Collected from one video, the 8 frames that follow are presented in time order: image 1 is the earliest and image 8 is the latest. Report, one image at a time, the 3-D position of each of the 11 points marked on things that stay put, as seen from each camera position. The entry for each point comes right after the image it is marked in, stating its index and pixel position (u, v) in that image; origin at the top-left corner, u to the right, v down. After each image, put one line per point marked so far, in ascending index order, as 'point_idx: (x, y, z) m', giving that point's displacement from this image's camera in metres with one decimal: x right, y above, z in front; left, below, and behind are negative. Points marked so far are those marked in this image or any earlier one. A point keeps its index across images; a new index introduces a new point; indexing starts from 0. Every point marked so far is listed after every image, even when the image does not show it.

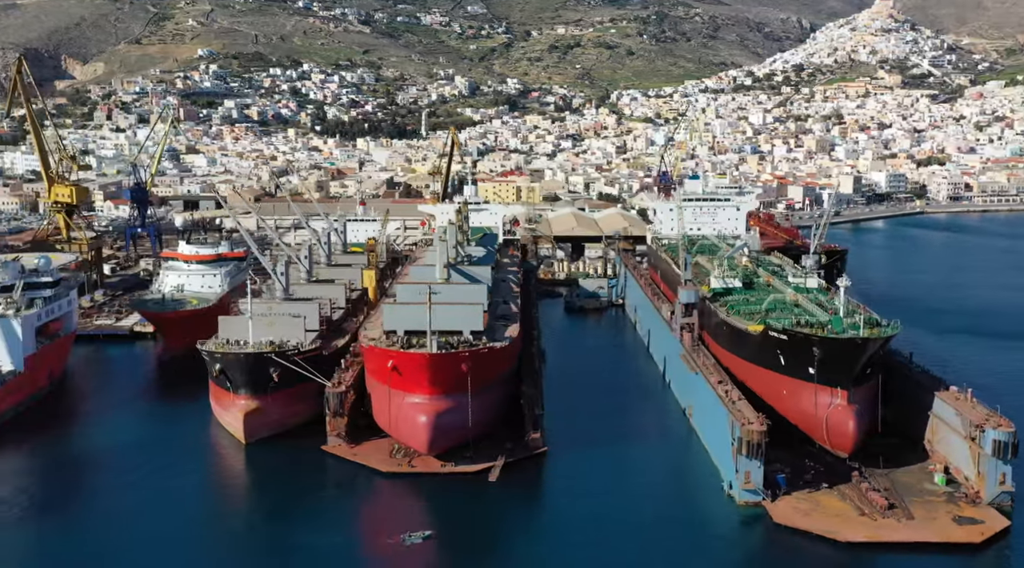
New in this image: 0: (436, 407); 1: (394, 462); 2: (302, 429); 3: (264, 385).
0: (-1.3, -2.1, +17.0) m
1: (-2.1, -3.1, +17.8) m
2: (-4.1, -2.8, +19.7) m
3: (-4.7, -1.9, +19.0) m
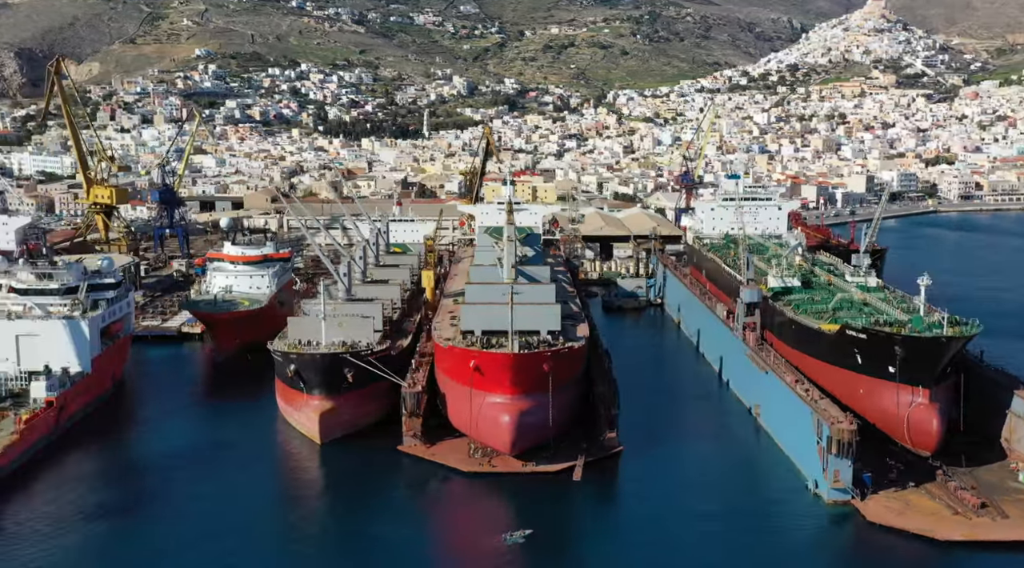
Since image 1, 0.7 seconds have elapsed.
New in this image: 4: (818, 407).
0: (+0.1, -2.1, +17.1) m
1: (-0.7, -3.2, +17.9) m
2: (-2.8, -2.9, +19.8) m
3: (-3.3, -1.9, +19.1) m
4: (+5.1, -2.0, +16.7) m
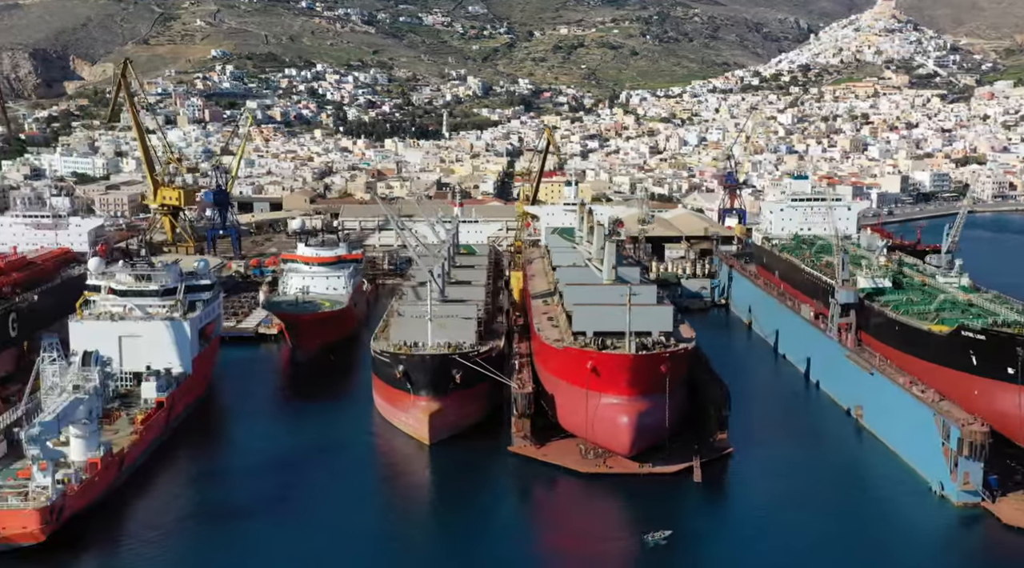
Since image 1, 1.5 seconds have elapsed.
0: (+2.1, -2.1, +17.2) m
1: (+1.4, -3.2, +18.0) m
2: (-0.7, -2.9, +19.9) m
3: (-1.3, -1.9, +19.2) m
4: (+7.1, -2.1, +16.7) m
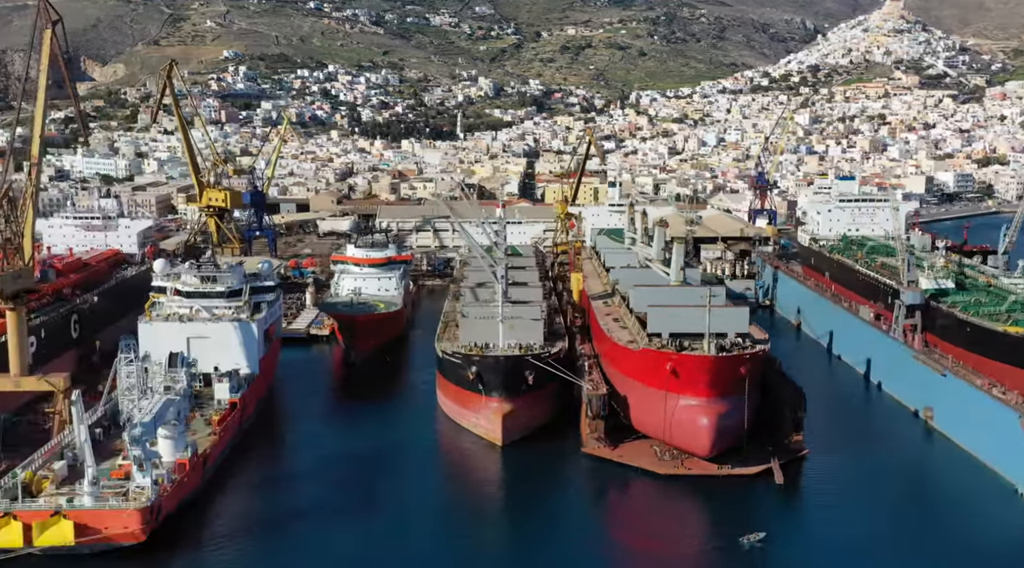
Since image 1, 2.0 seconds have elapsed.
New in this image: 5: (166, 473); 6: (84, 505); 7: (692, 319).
0: (+3.5, -2.1, +17.2) m
1: (+2.7, -3.2, +18.0) m
2: (+0.7, -2.9, +19.9) m
3: (+0.1, -2.0, +19.2) m
4: (+8.5, -2.1, +16.7) m
5: (-5.3, -2.9, +15.4) m
6: (-6.0, -3.1, +14.2) m
7: (+3.2, -0.6, +17.8) m
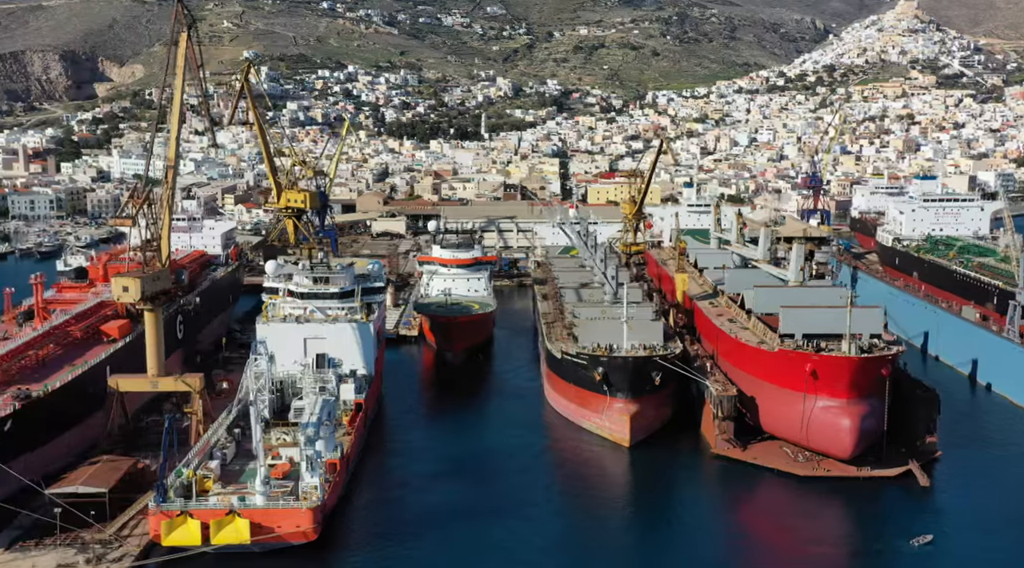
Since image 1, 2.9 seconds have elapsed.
0: (+5.9, -2.2, +17.3) m
1: (+5.1, -3.2, +18.0) m
2: (+3.1, -2.9, +20.0) m
3: (+2.5, -2.0, +19.3) m
4: (+10.9, -2.1, +16.7) m
5: (-2.9, -2.9, +15.5) m
6: (-3.6, -3.1, +14.3) m
7: (+5.6, -0.6, +17.9) m
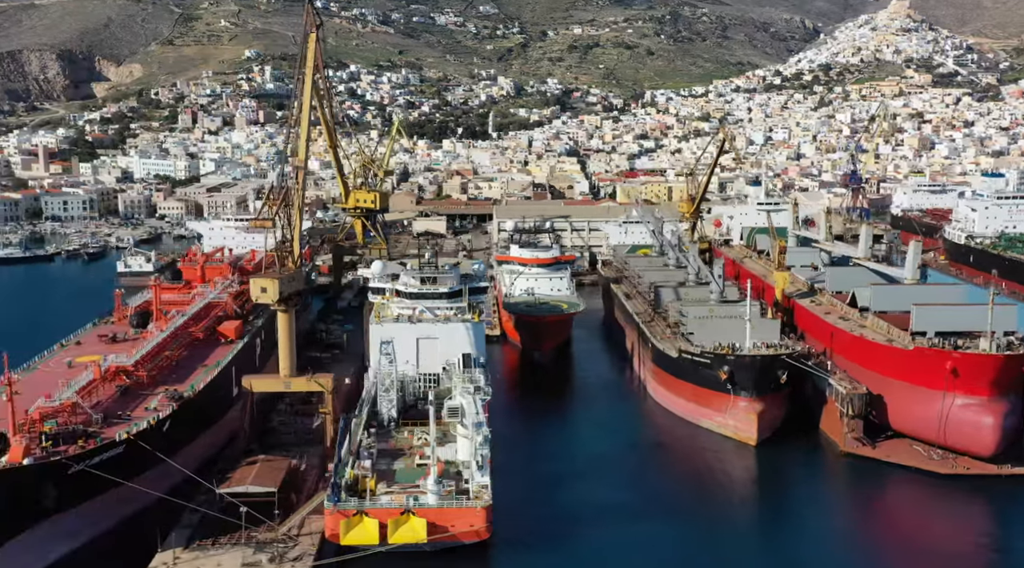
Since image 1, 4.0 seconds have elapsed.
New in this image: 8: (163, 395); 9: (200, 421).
0: (+8.3, -2.1, +17.4) m
1: (+7.6, -3.2, +18.2) m
2: (+5.5, -2.9, +20.1) m
3: (+4.9, -2.0, +19.4) m
4: (+13.3, -2.1, +16.9) m
5: (-0.4, -2.9, +15.5) m
6: (-1.2, -3.1, +14.3) m
7: (+8.0, -0.6, +18.0) m
8: (-5.6, -1.8, +16.4) m
9: (-5.2, -2.3, +17.0) m
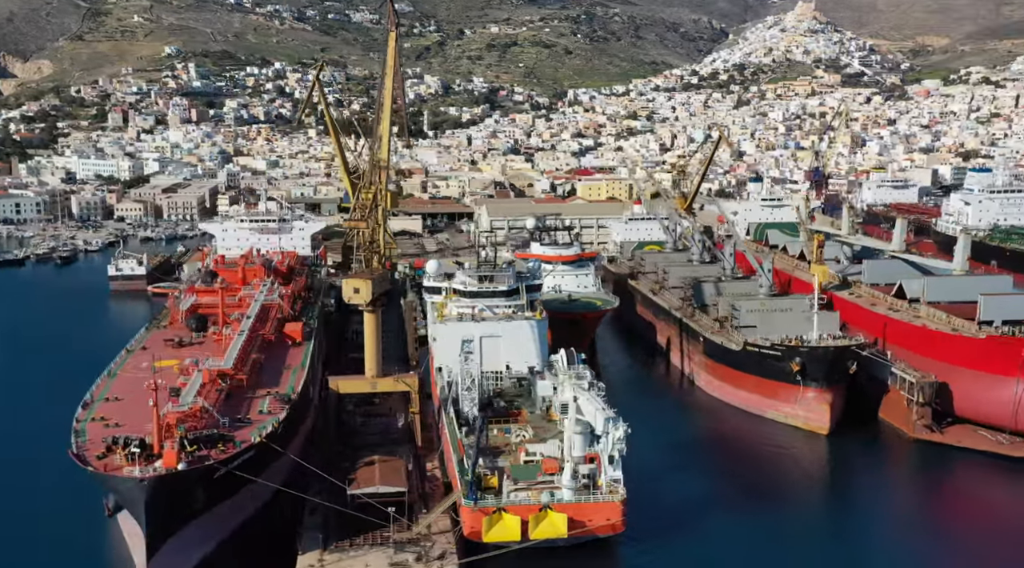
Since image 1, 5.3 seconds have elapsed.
0: (+10.0, -1.9, +18.3) m
1: (+9.2, -3.0, +19.0) m
2: (+6.9, -2.8, +20.7) m
3: (+6.4, -1.8, +20.0) m
4: (+15.0, -1.8, +18.3) m
5: (+1.4, -2.8, +15.7) m
6: (+0.8, -3.0, +14.4) m
7: (+9.6, -0.4, +18.9) m
8: (-3.9, -1.8, +16.1) m
9: (-3.5, -2.3, +16.7) m
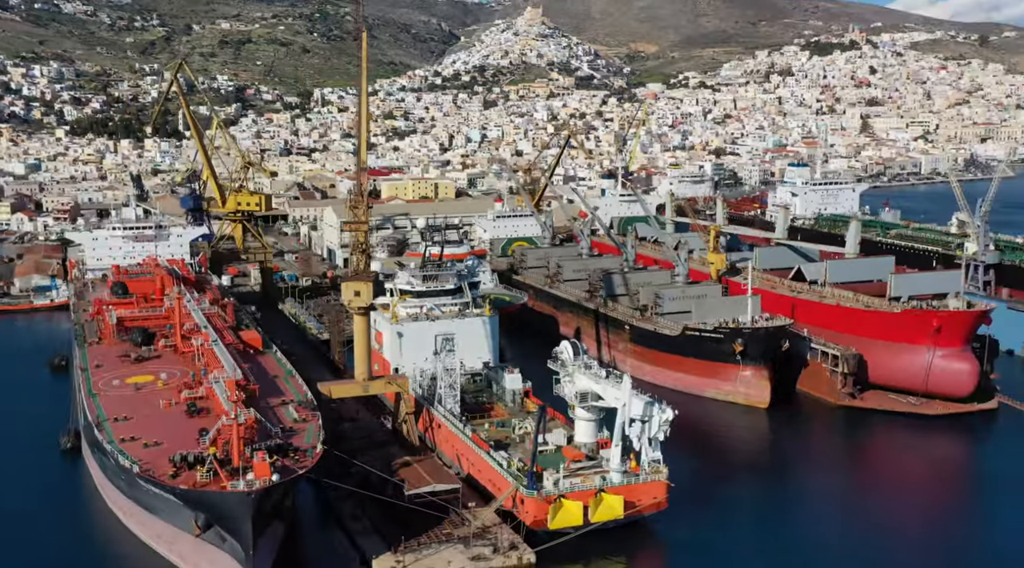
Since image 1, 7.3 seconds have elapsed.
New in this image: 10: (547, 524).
0: (+9.4, -1.5, +21.2) m
1: (+8.5, -2.6, +21.7) m
2: (+5.9, -2.4, +22.8) m
3: (+5.6, -1.5, +21.9) m
4: (+14.3, -1.2, +22.4) m
5: (+1.9, -2.7, +16.5) m
6: (+1.6, -2.9, +15.1) m
7: (+8.8, 0.0, +21.6) m
8: (-3.4, -1.9, +15.6) m
9: (-3.1, -2.4, +16.2) m
10: (+0.5, -3.5, +14.6) m
